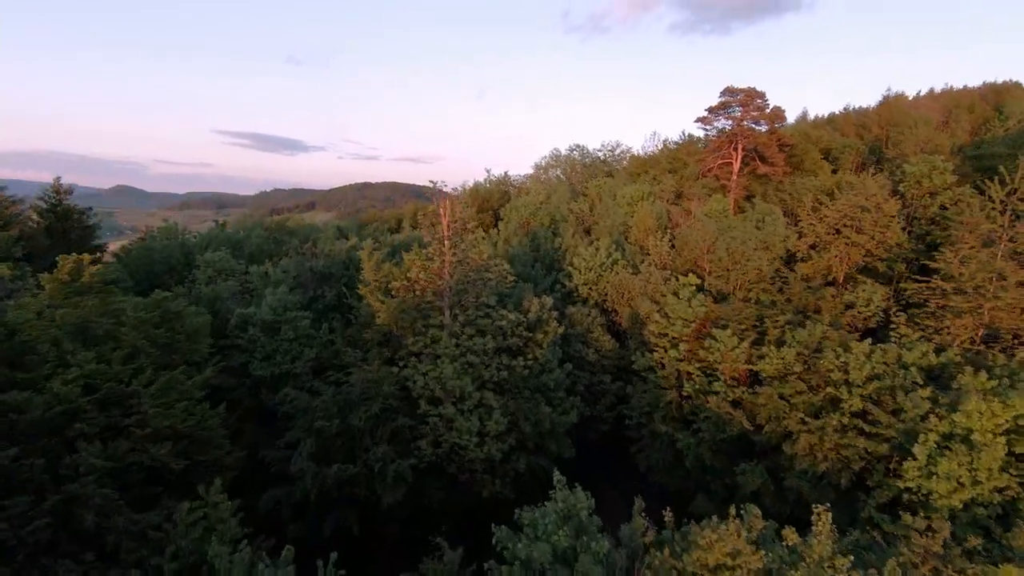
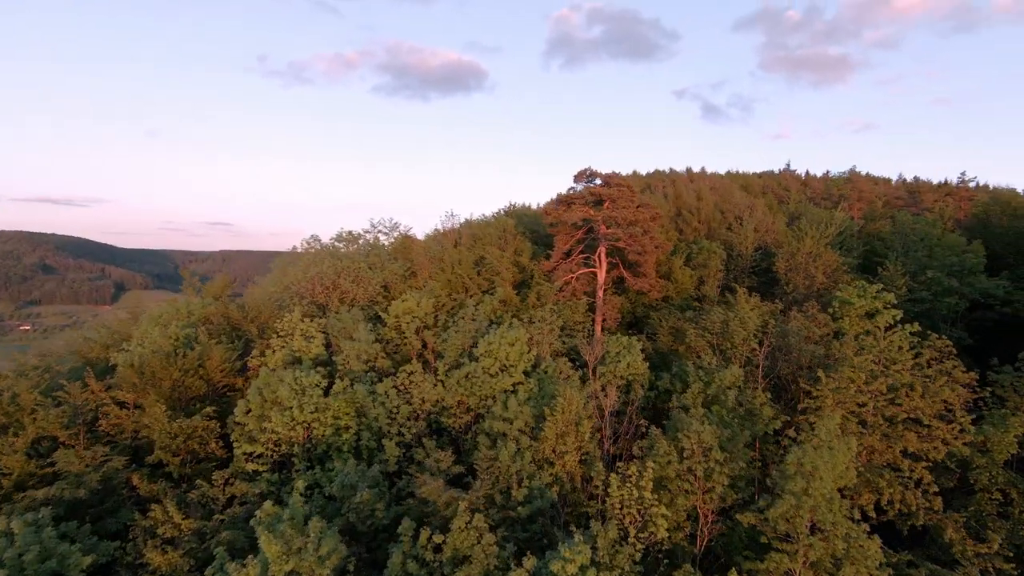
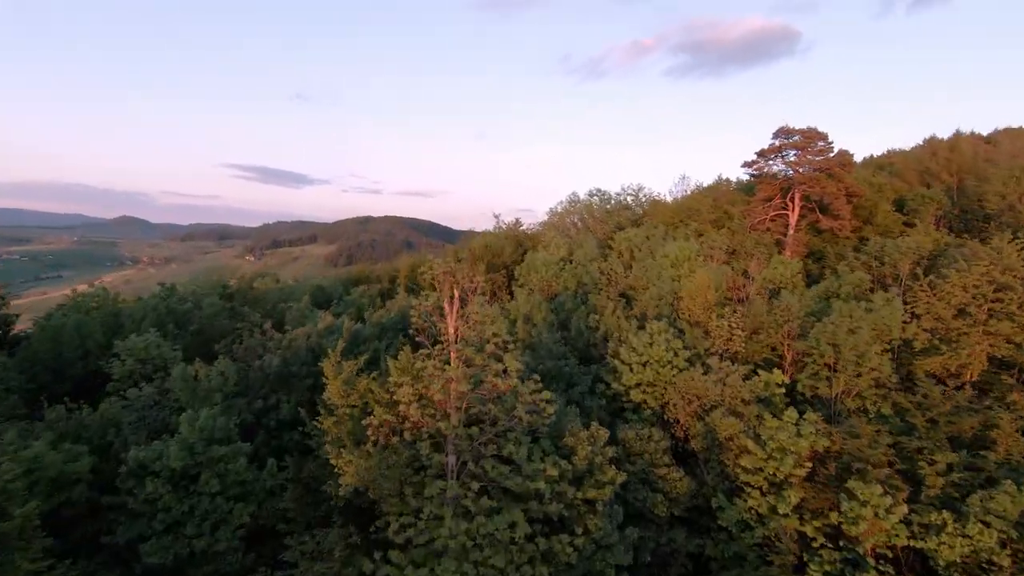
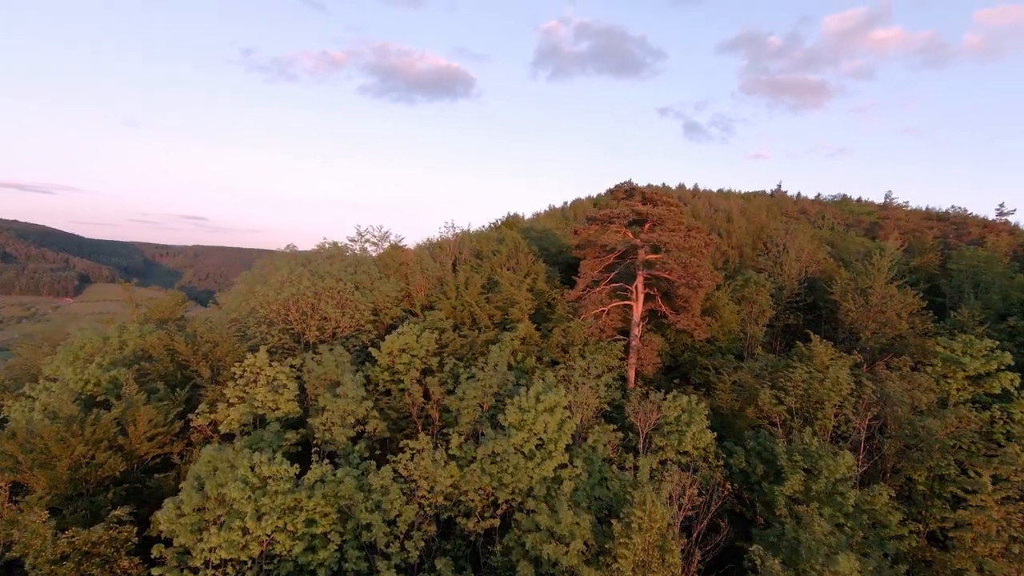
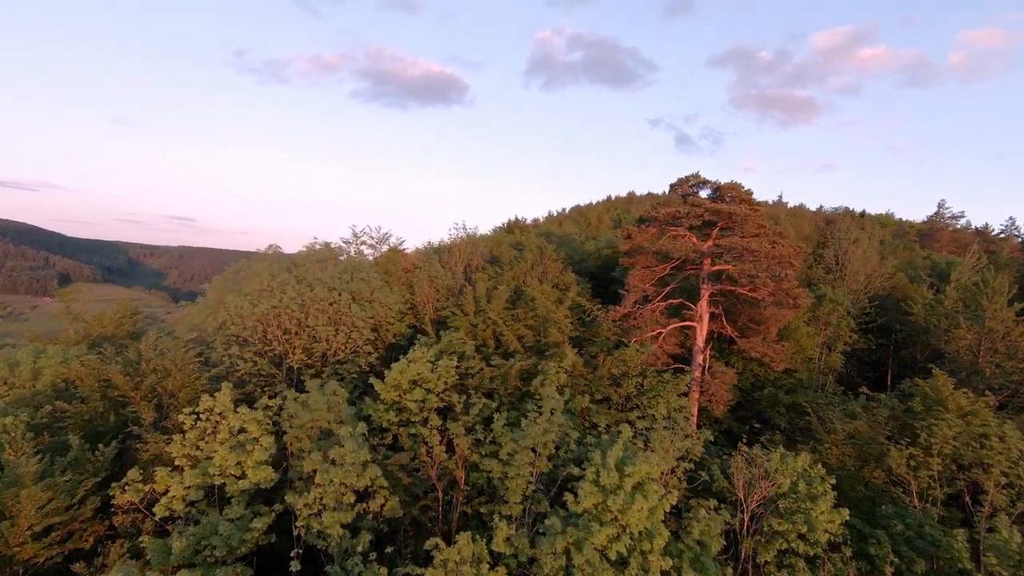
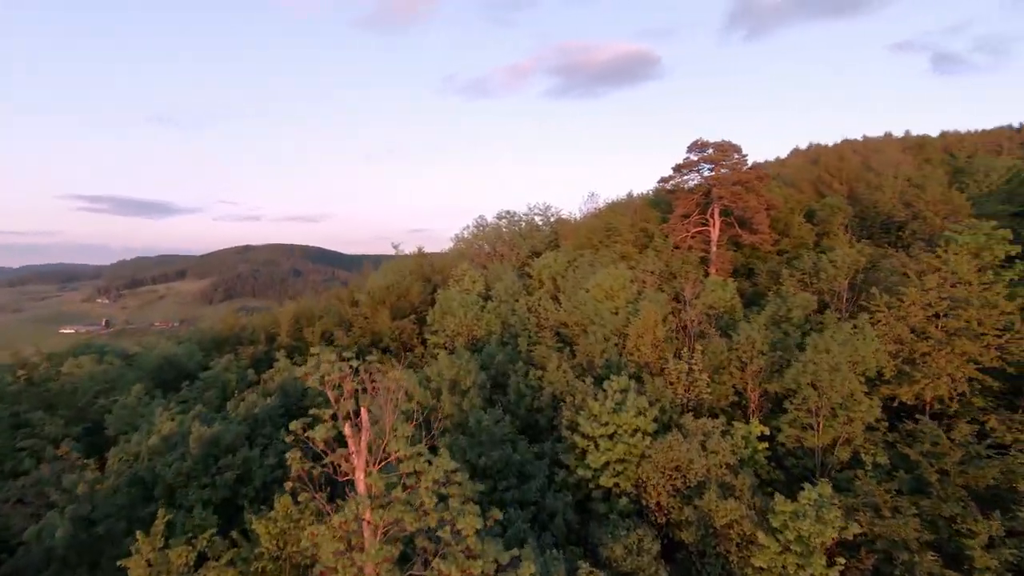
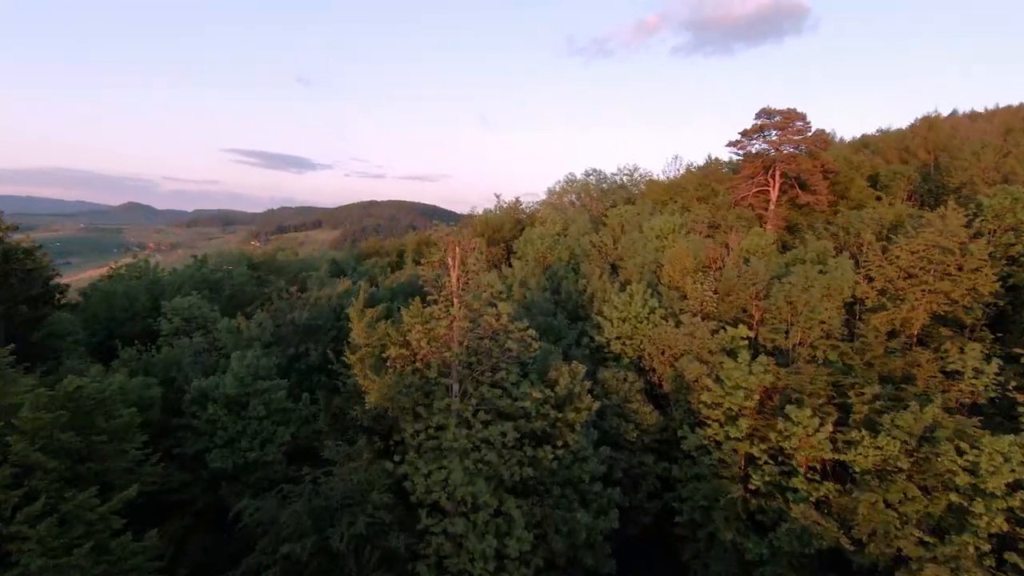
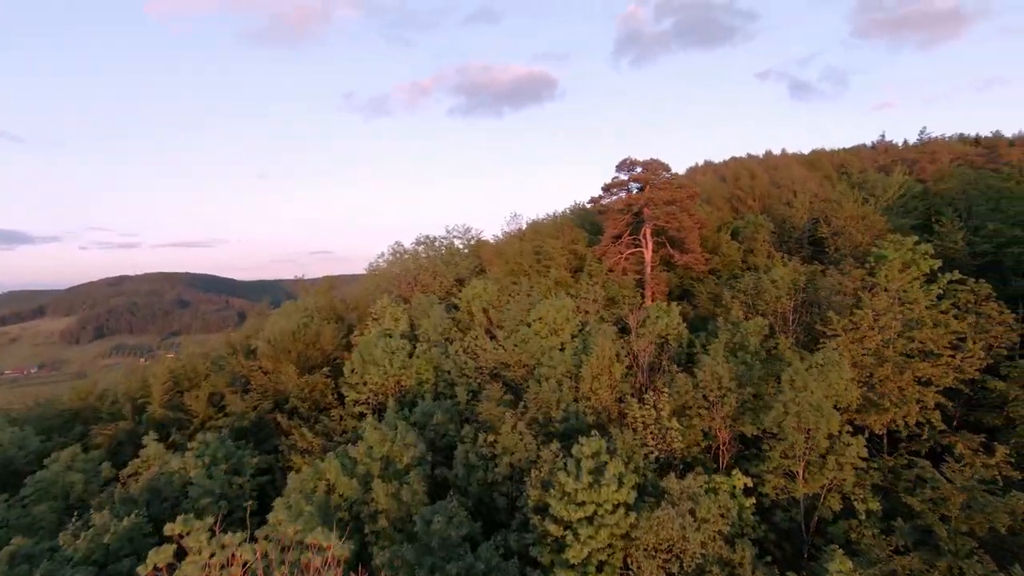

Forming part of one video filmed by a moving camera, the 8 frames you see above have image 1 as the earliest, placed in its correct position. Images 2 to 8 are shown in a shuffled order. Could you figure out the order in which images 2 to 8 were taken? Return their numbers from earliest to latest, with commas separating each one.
7, 3, 6, 8, 2, 4, 5
